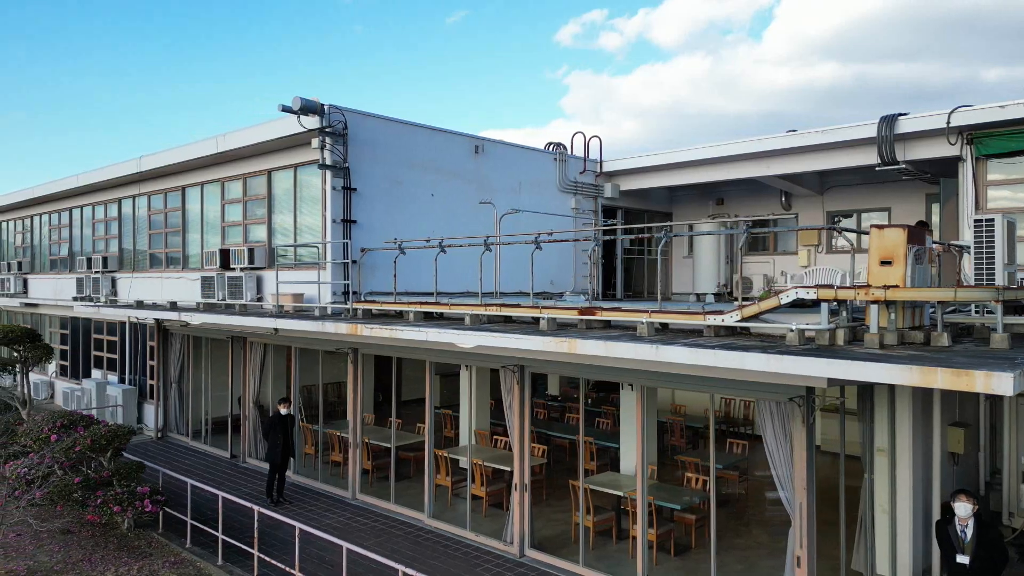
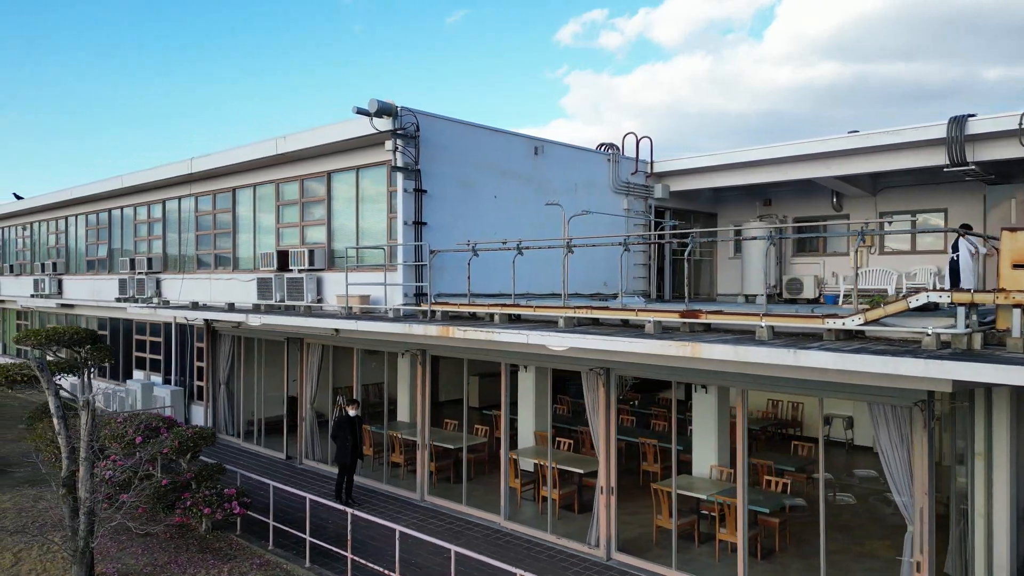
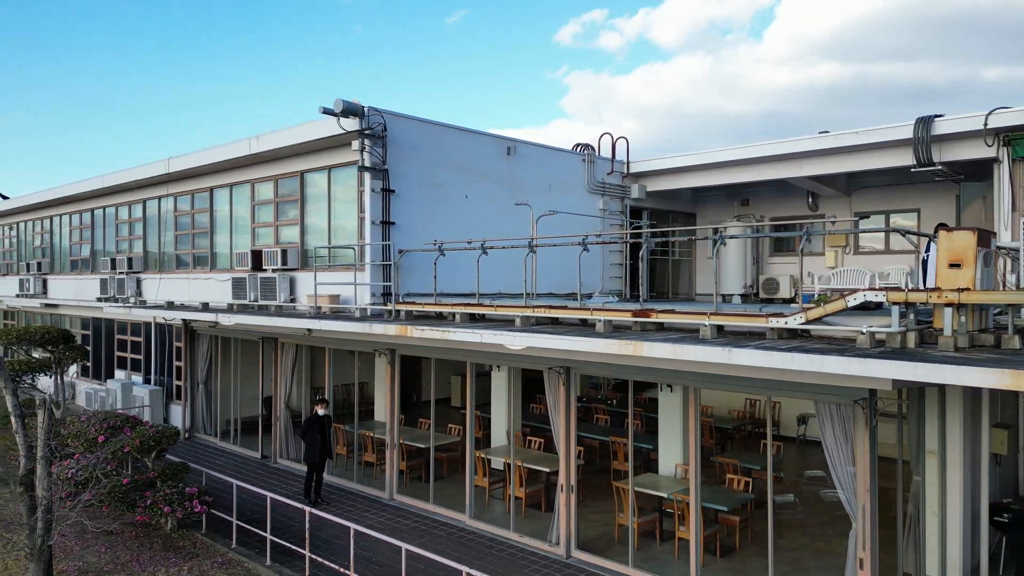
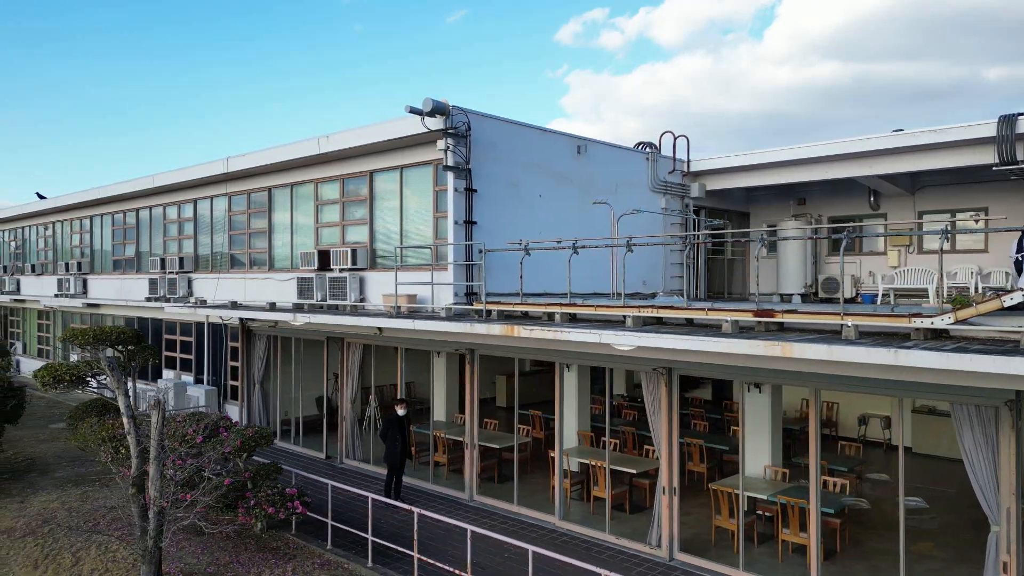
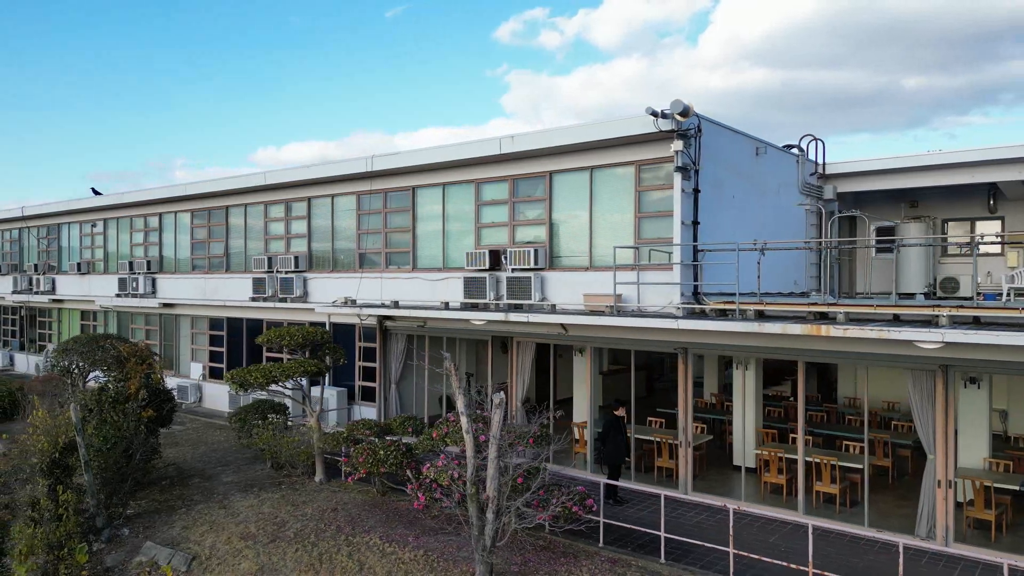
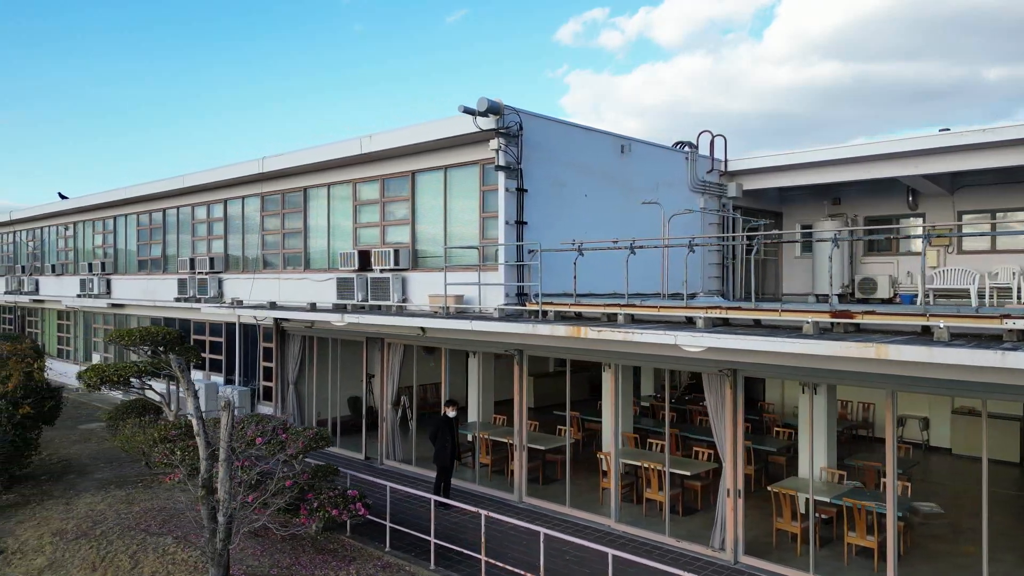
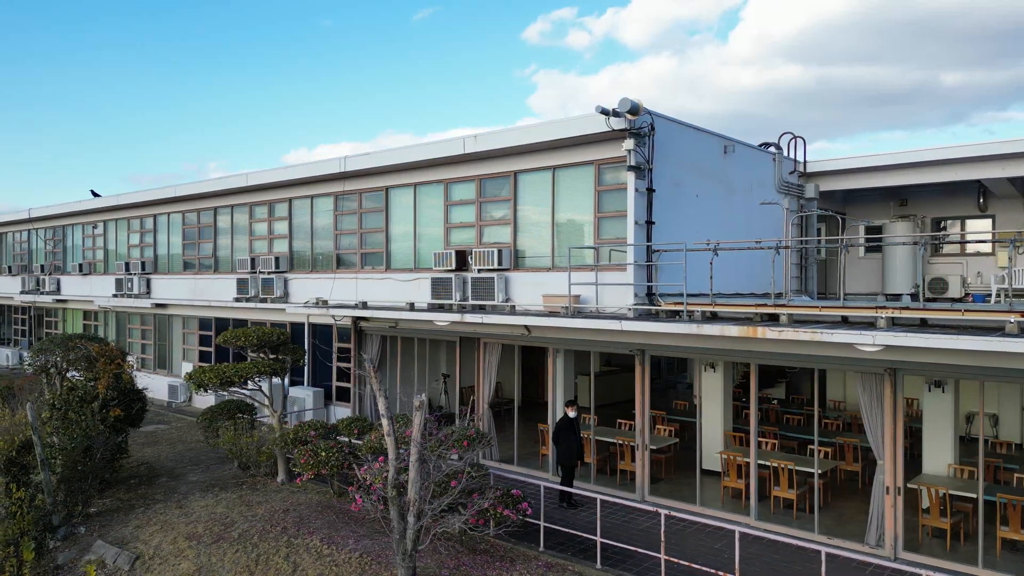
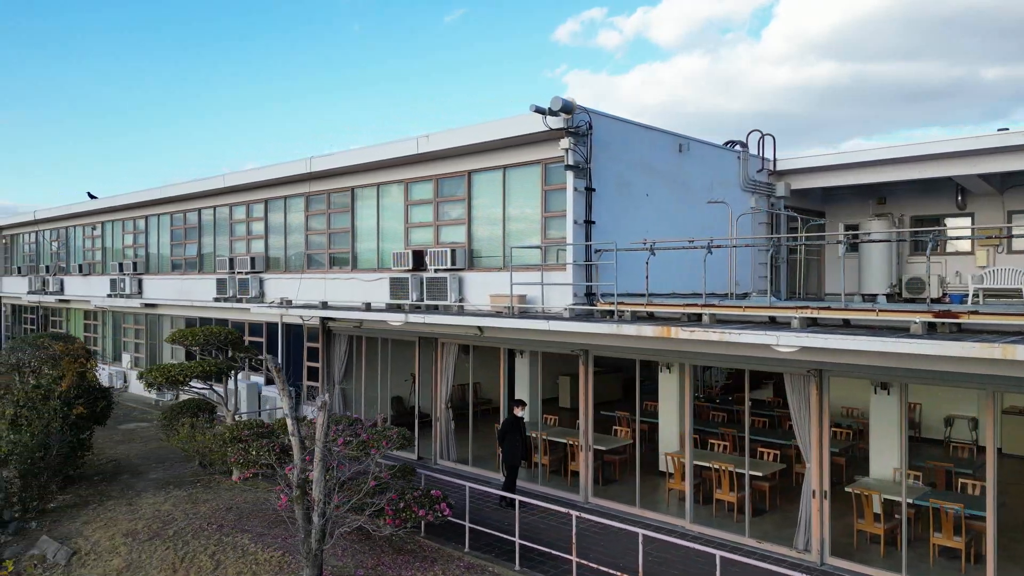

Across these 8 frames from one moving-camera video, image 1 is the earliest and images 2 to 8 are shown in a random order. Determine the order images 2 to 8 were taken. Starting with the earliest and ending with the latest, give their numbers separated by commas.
3, 2, 4, 6, 8, 7, 5
